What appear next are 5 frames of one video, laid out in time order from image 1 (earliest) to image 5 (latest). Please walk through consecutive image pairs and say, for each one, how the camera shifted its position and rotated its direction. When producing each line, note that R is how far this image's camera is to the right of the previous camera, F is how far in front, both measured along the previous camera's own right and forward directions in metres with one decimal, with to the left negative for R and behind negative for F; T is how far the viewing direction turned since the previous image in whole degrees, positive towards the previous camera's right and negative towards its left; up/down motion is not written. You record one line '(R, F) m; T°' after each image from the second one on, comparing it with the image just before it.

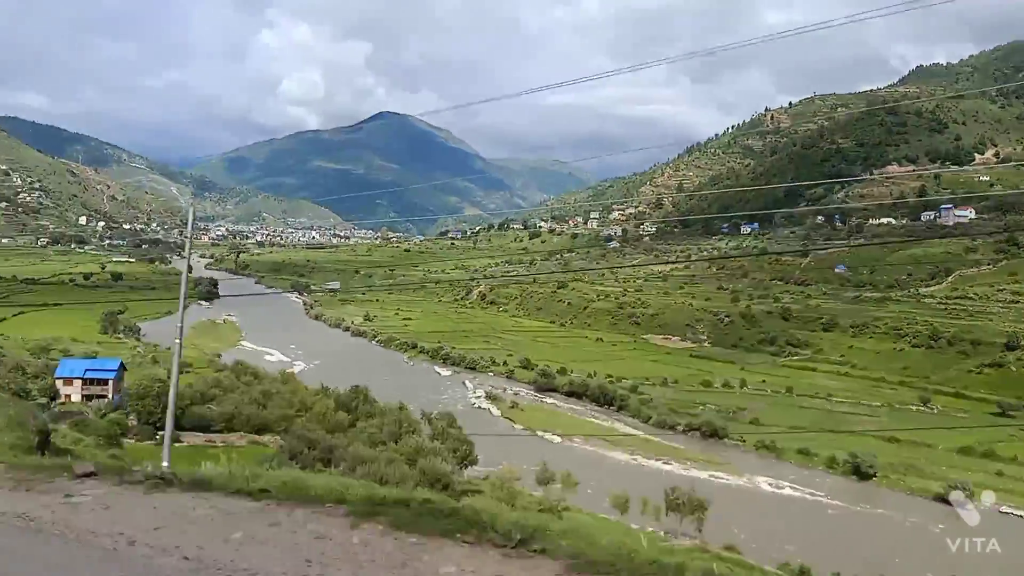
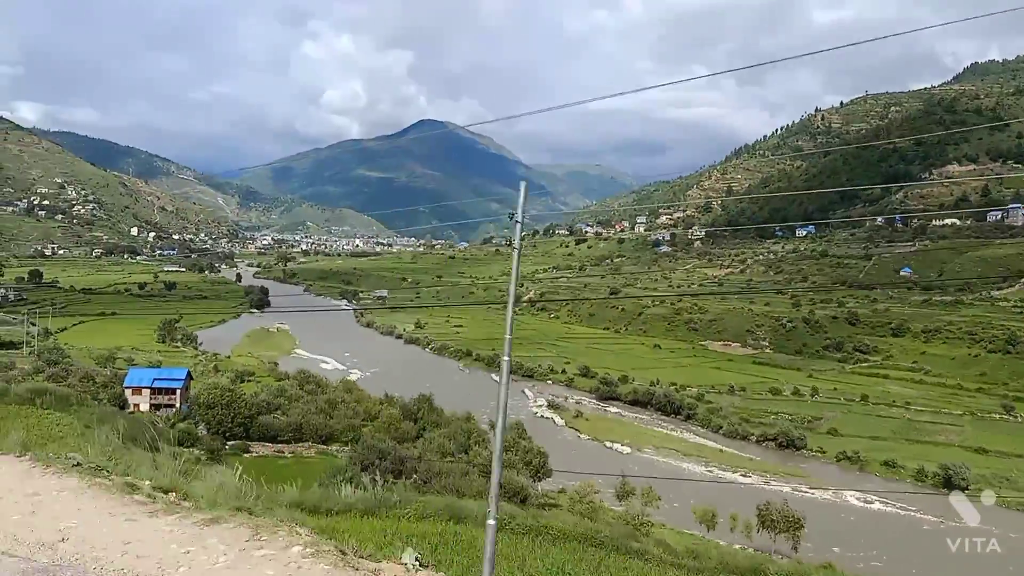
(-0.8, +0.6) m; -4°
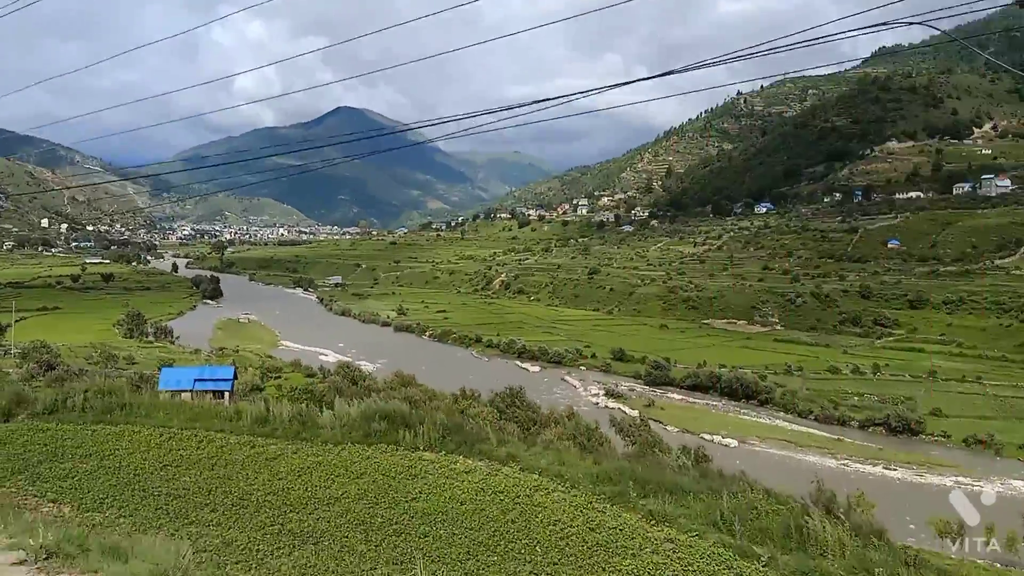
(-5.1, +3.8) m; +4°
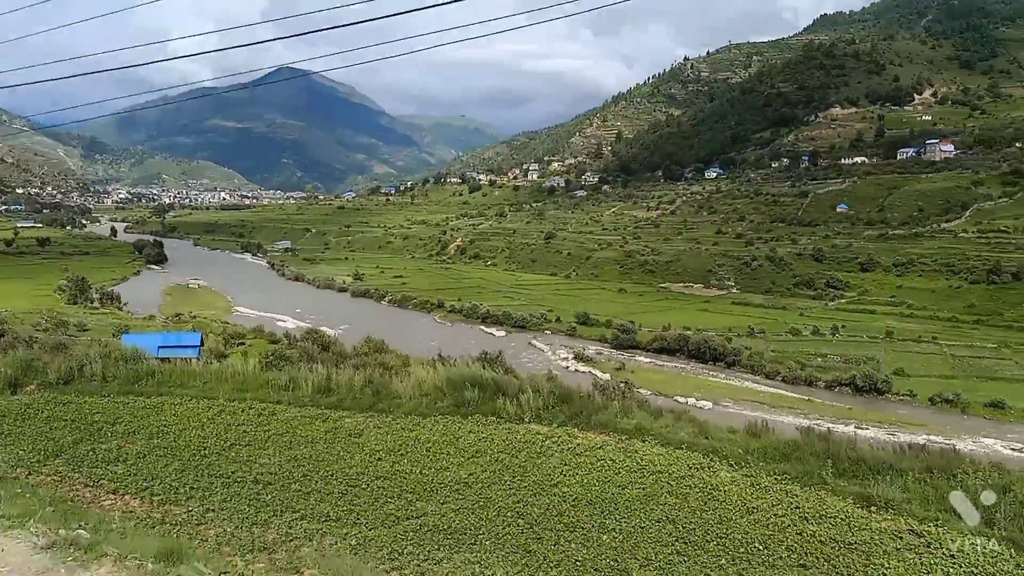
(-0.9, +0.7) m; +4°
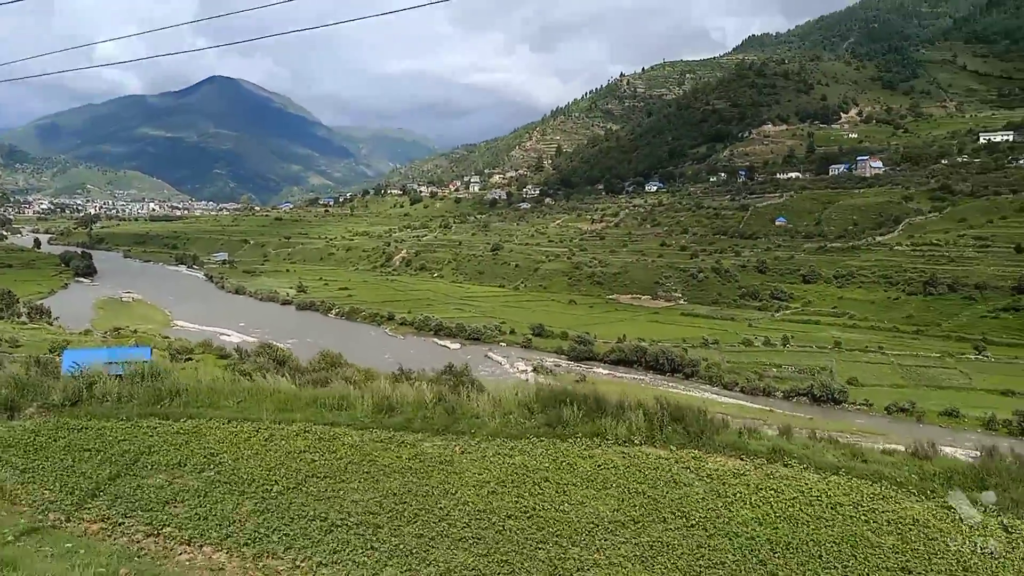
(-0.8, +0.5) m; +5°
